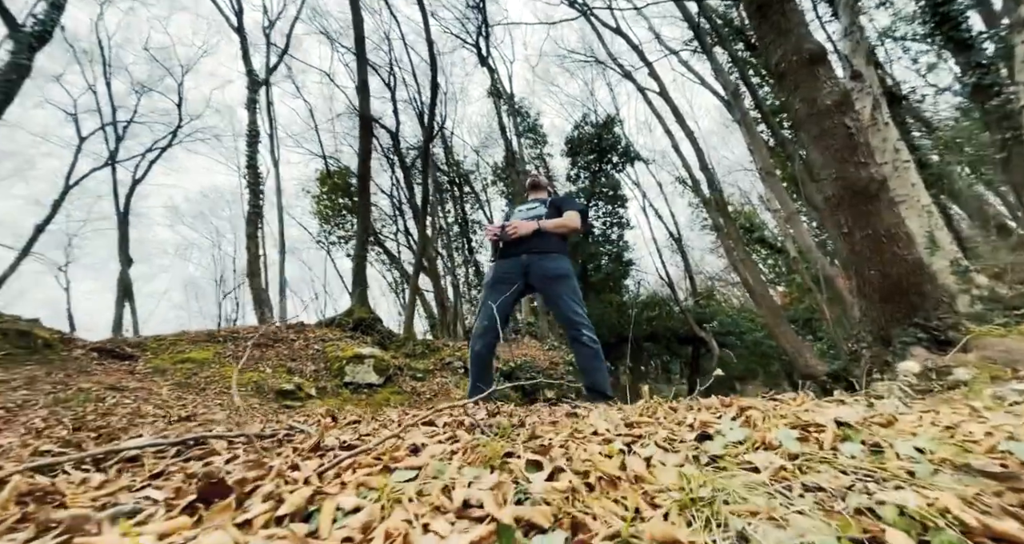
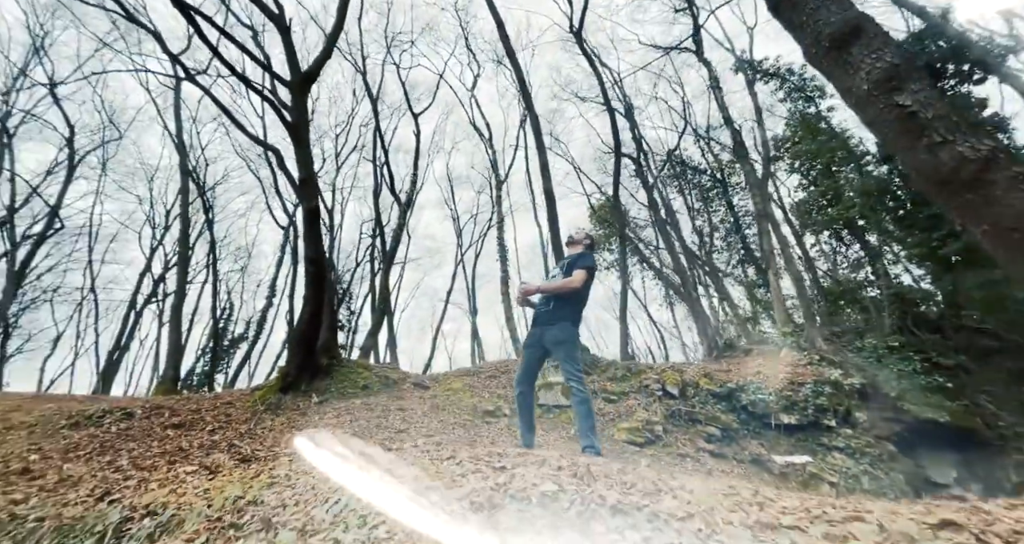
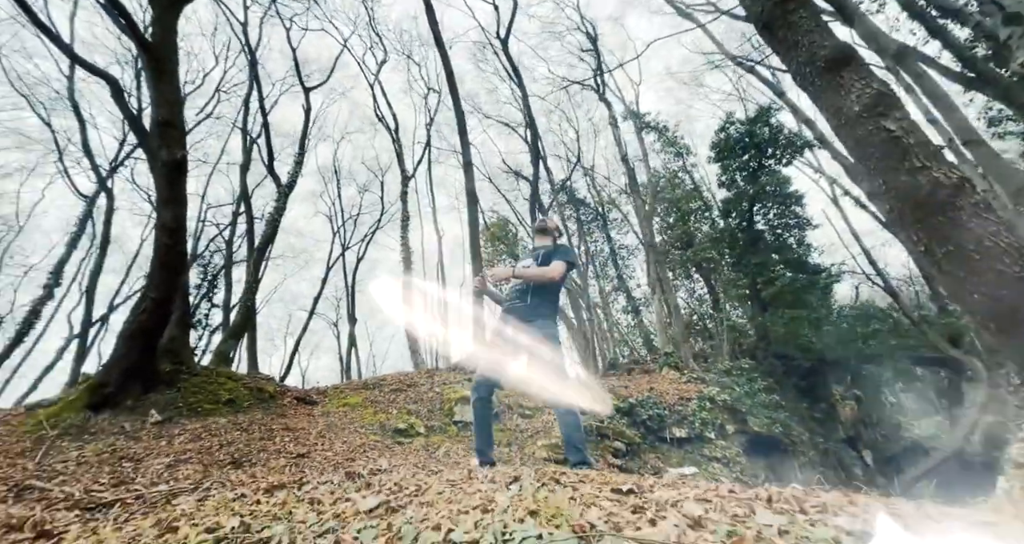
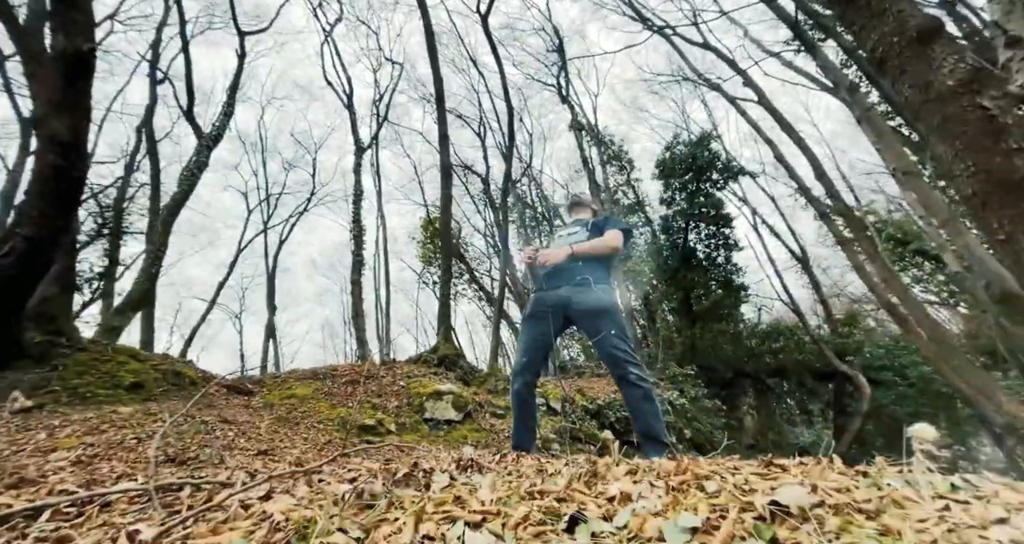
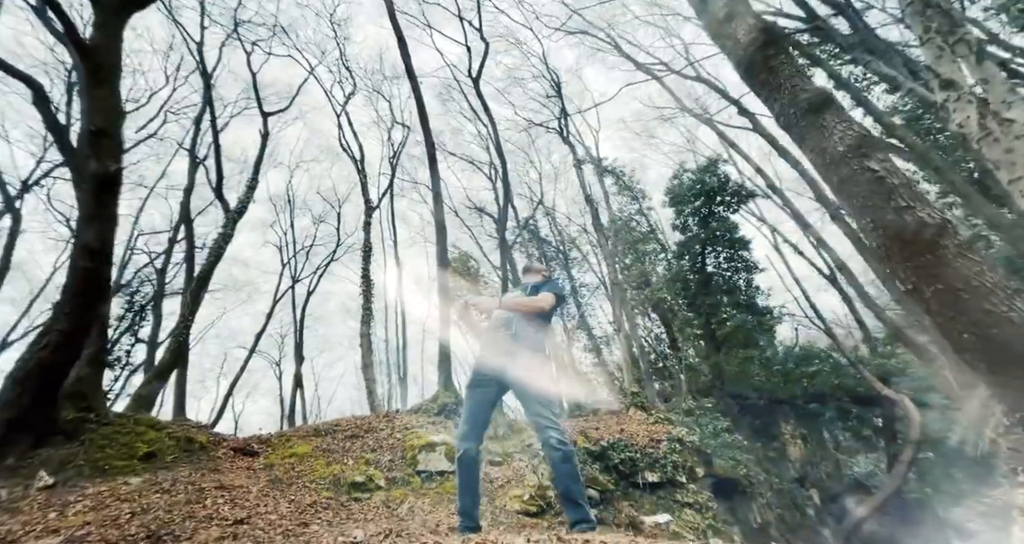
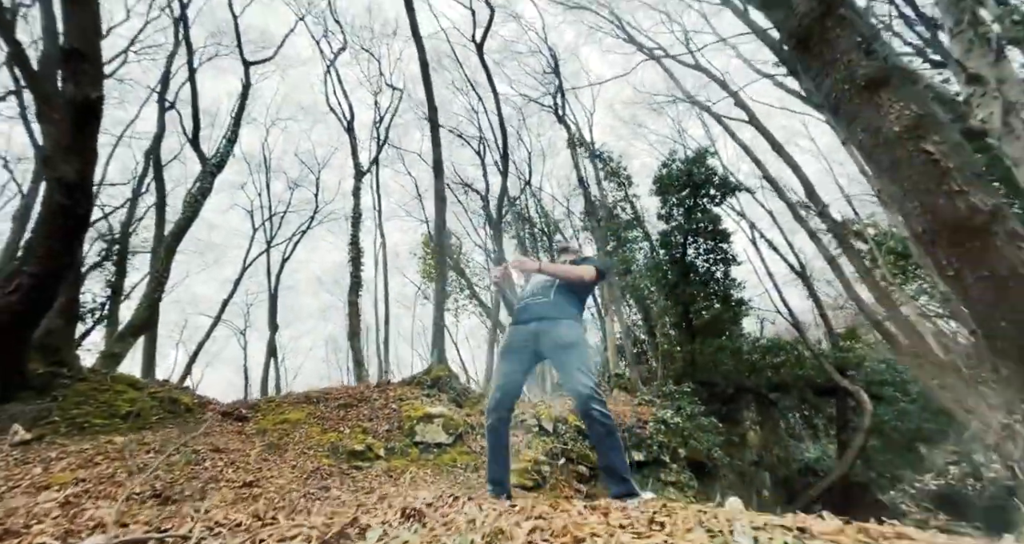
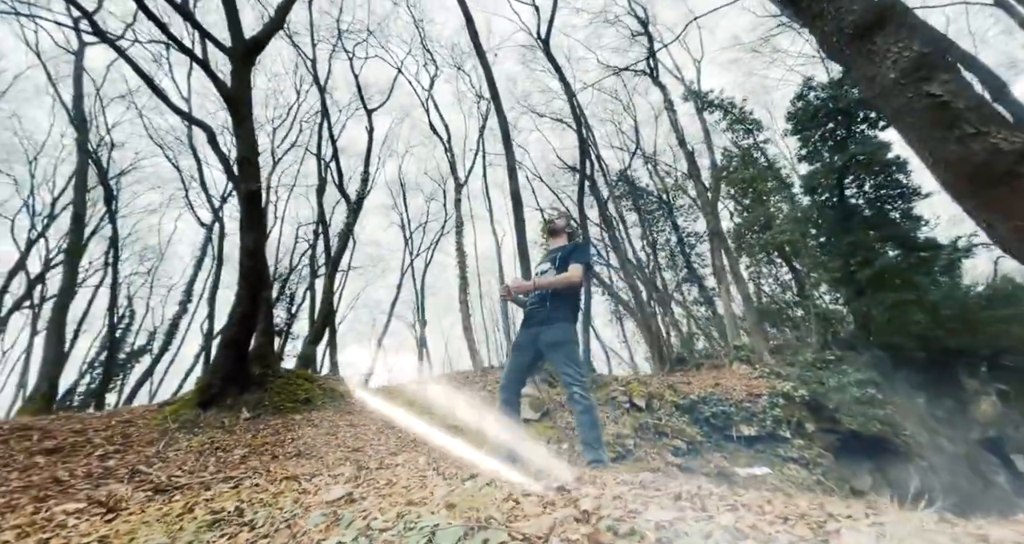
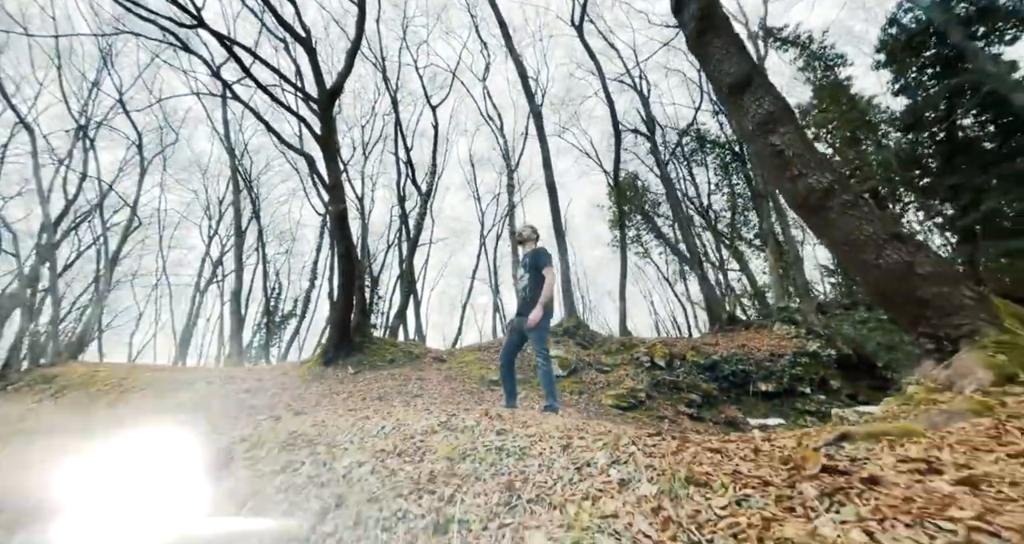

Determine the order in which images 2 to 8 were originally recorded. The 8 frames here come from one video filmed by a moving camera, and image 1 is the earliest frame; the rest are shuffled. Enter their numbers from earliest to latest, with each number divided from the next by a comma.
4, 6, 5, 3, 7, 2, 8
